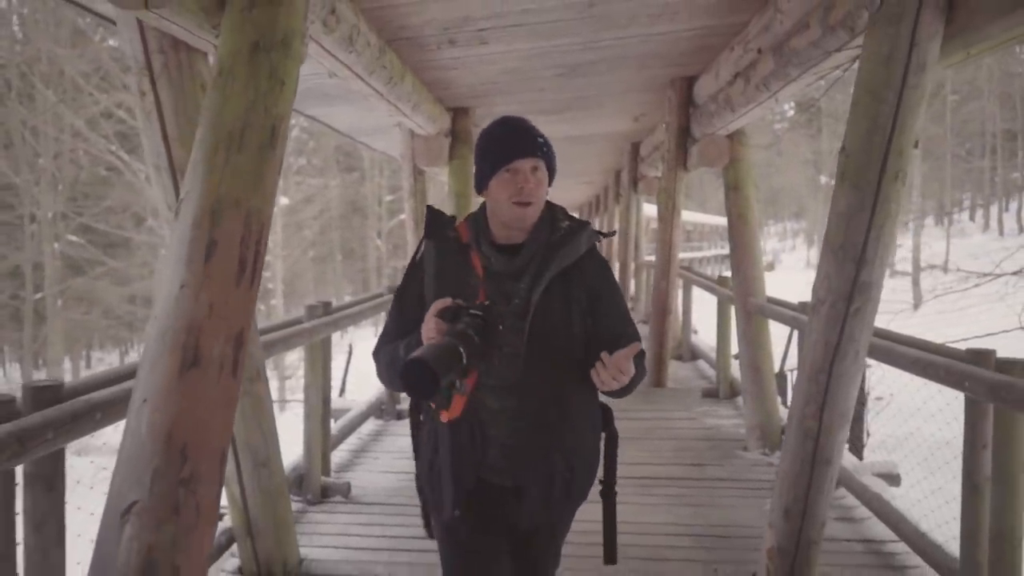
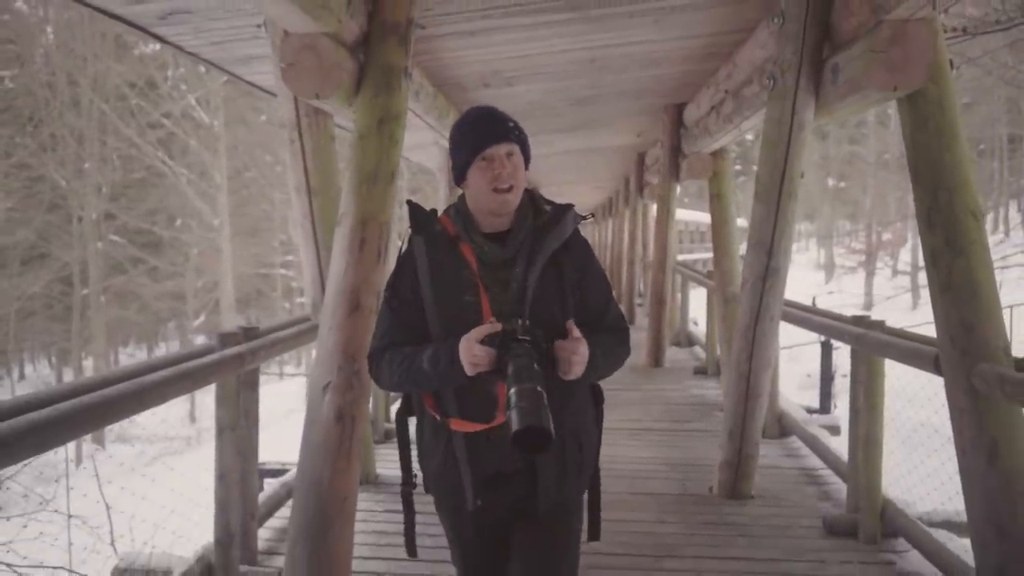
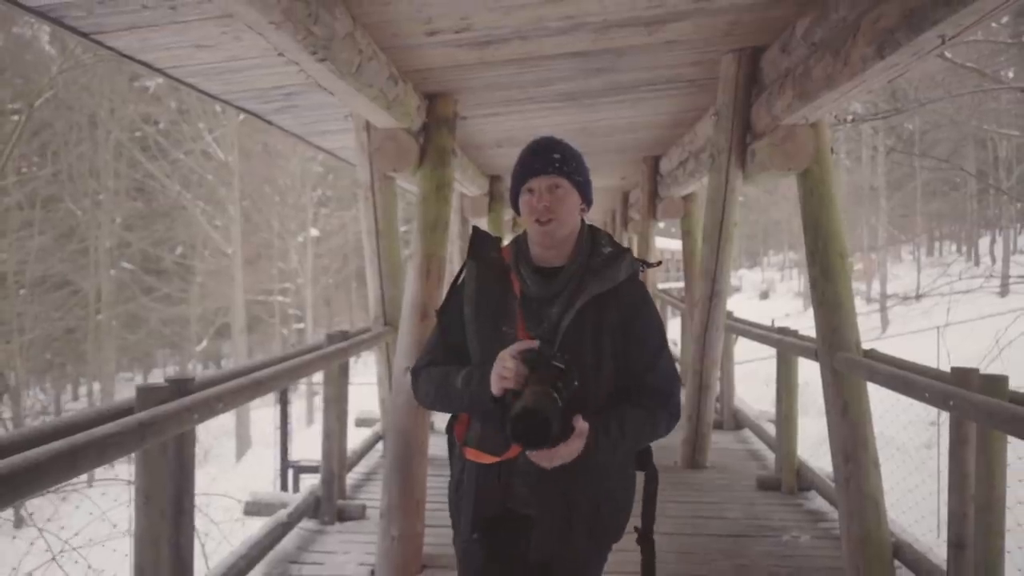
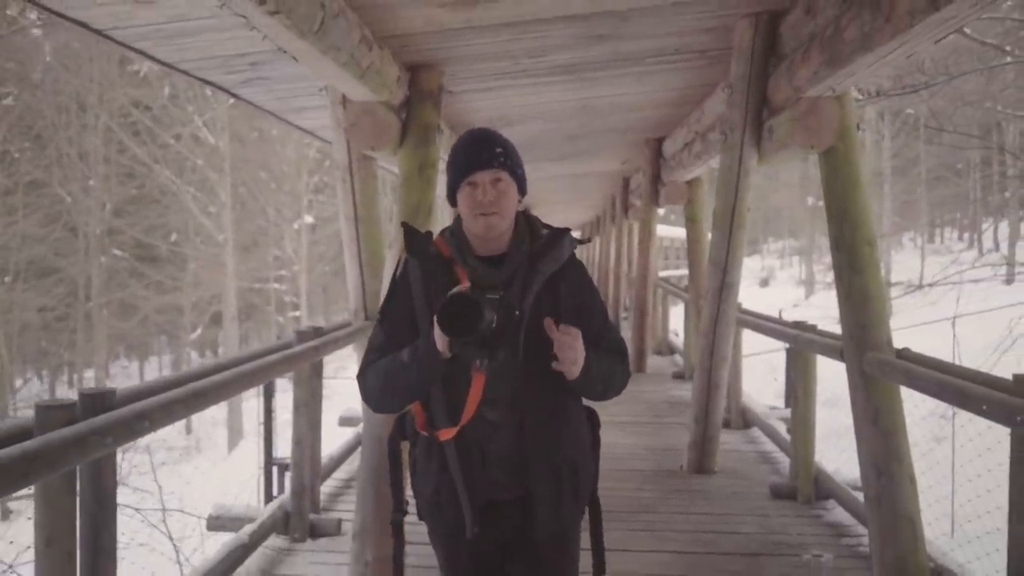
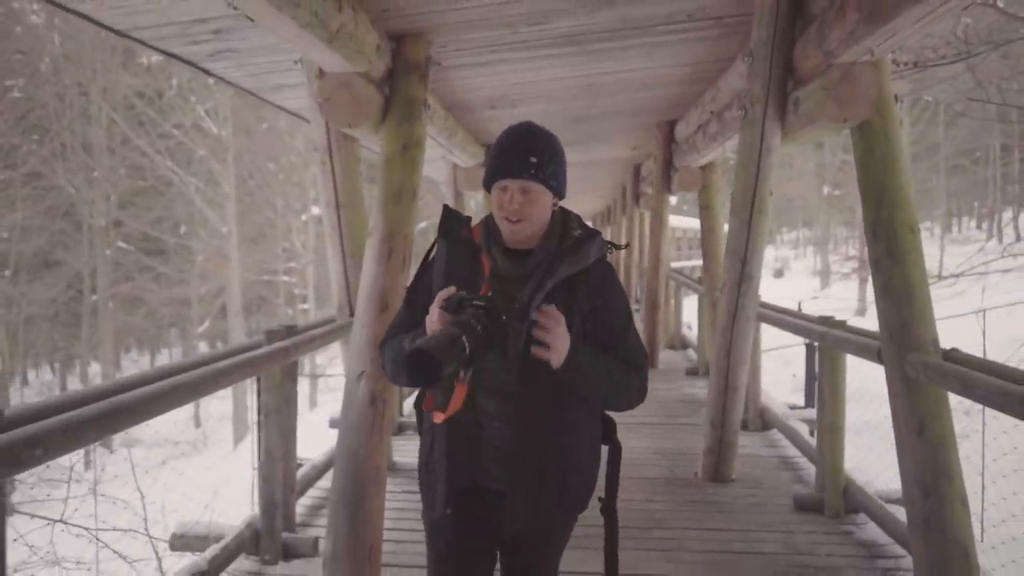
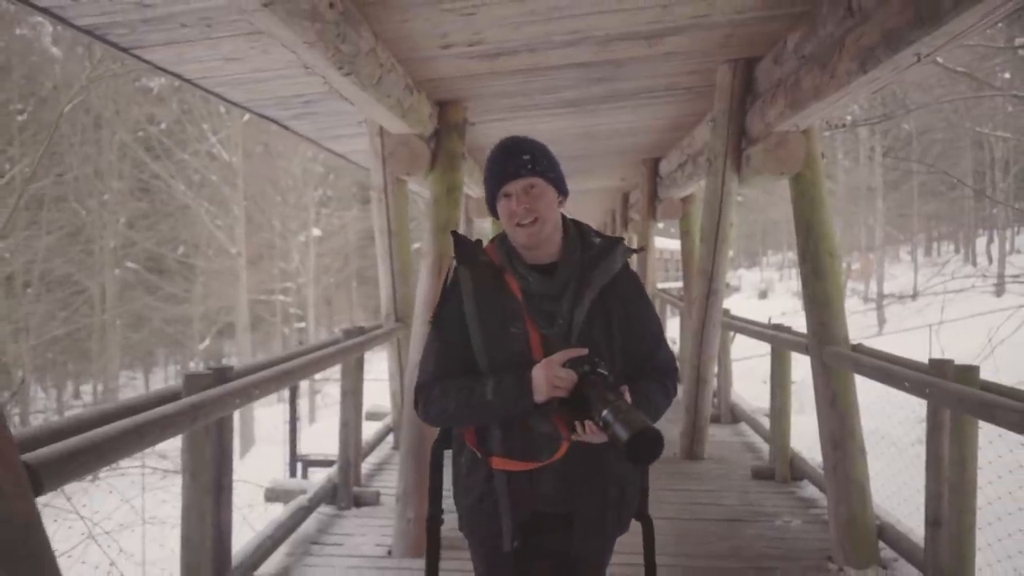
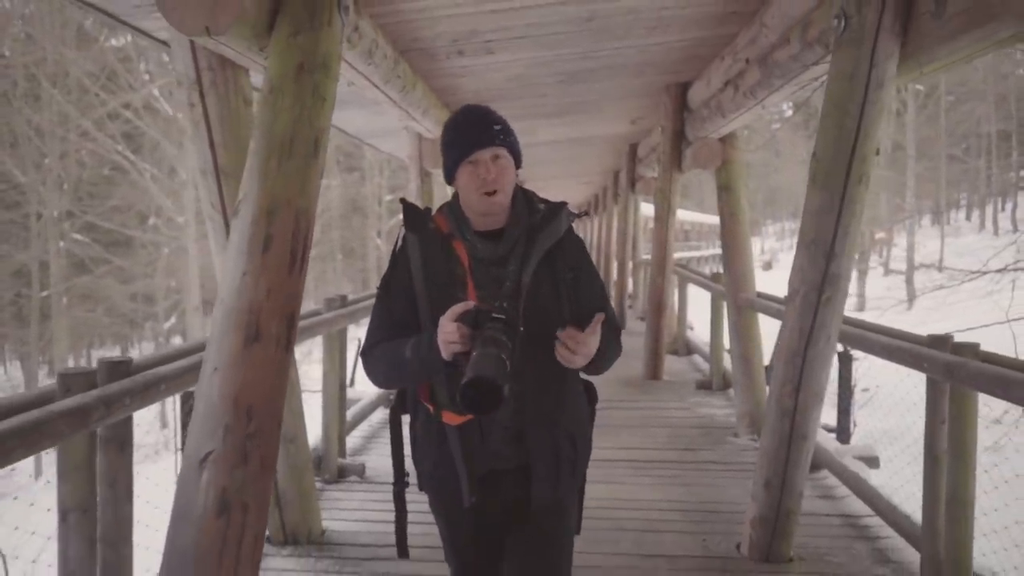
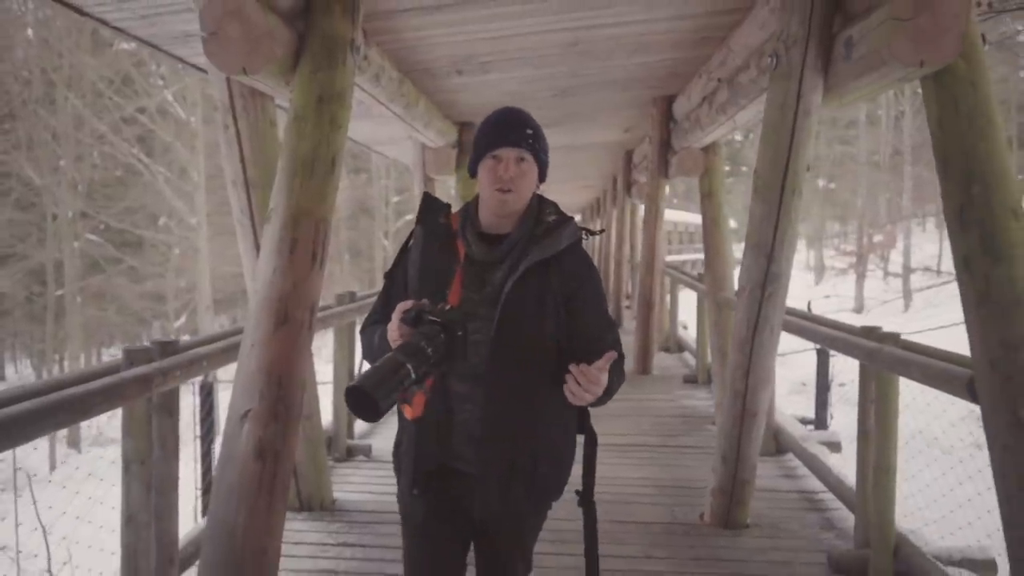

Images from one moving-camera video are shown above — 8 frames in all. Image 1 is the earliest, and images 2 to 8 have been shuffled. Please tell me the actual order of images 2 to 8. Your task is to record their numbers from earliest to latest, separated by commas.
7, 8, 2, 5, 4, 3, 6
